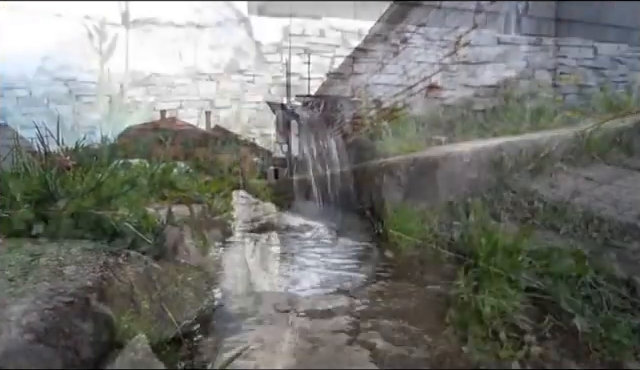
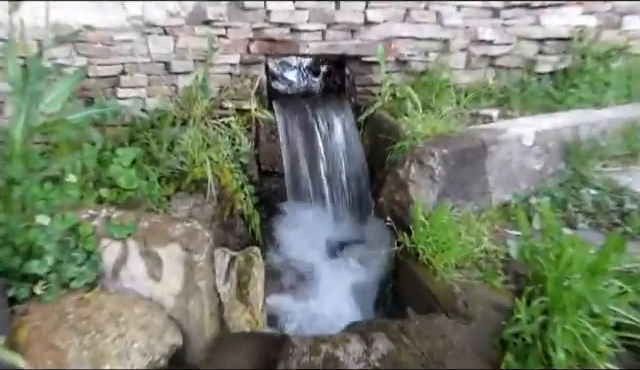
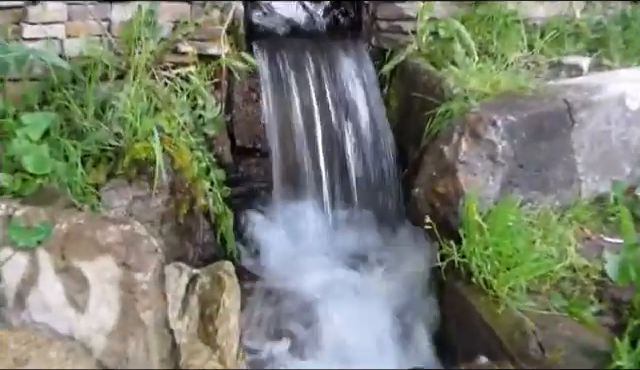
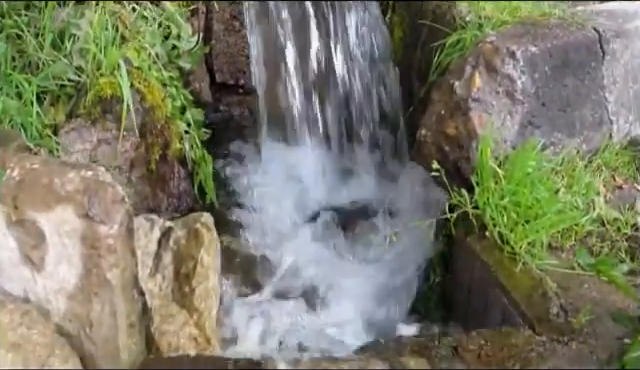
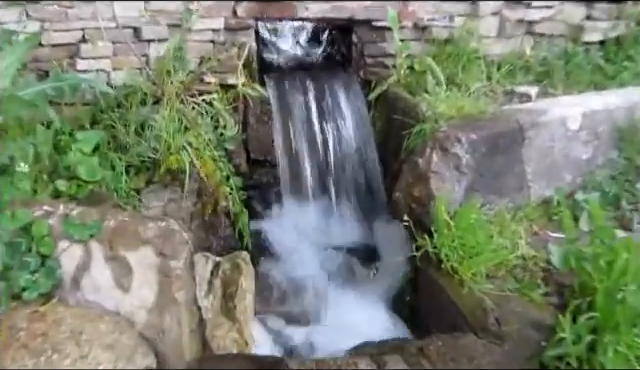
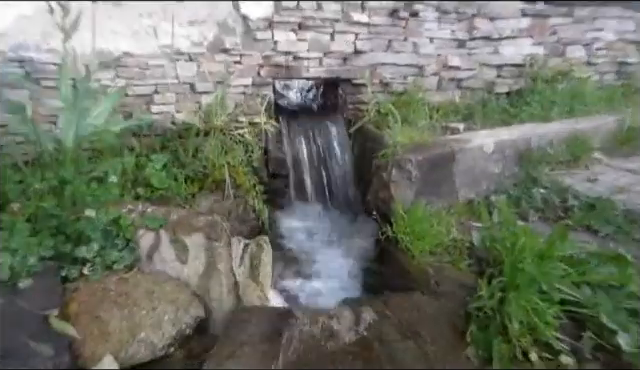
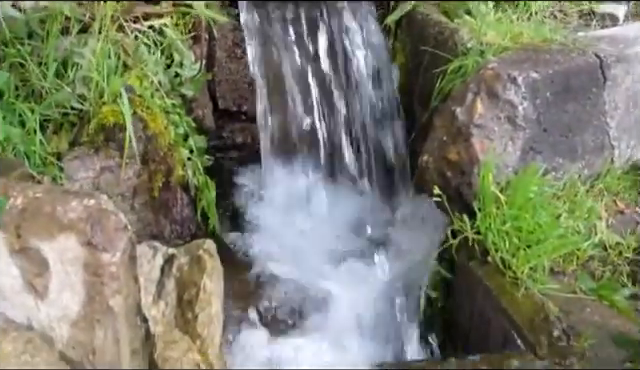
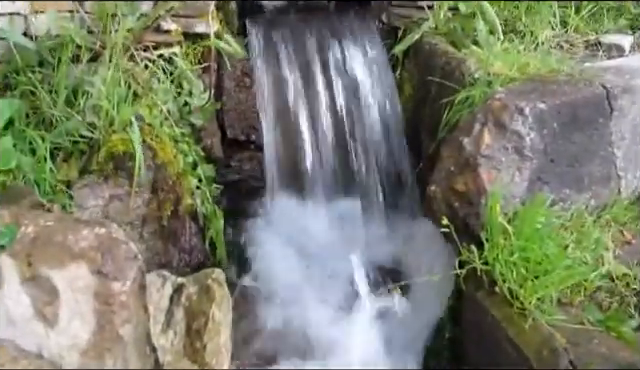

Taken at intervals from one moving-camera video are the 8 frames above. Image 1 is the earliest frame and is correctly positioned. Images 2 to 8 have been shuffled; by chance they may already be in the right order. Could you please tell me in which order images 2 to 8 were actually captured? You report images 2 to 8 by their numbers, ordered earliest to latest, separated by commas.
6, 2, 5, 3, 8, 7, 4
